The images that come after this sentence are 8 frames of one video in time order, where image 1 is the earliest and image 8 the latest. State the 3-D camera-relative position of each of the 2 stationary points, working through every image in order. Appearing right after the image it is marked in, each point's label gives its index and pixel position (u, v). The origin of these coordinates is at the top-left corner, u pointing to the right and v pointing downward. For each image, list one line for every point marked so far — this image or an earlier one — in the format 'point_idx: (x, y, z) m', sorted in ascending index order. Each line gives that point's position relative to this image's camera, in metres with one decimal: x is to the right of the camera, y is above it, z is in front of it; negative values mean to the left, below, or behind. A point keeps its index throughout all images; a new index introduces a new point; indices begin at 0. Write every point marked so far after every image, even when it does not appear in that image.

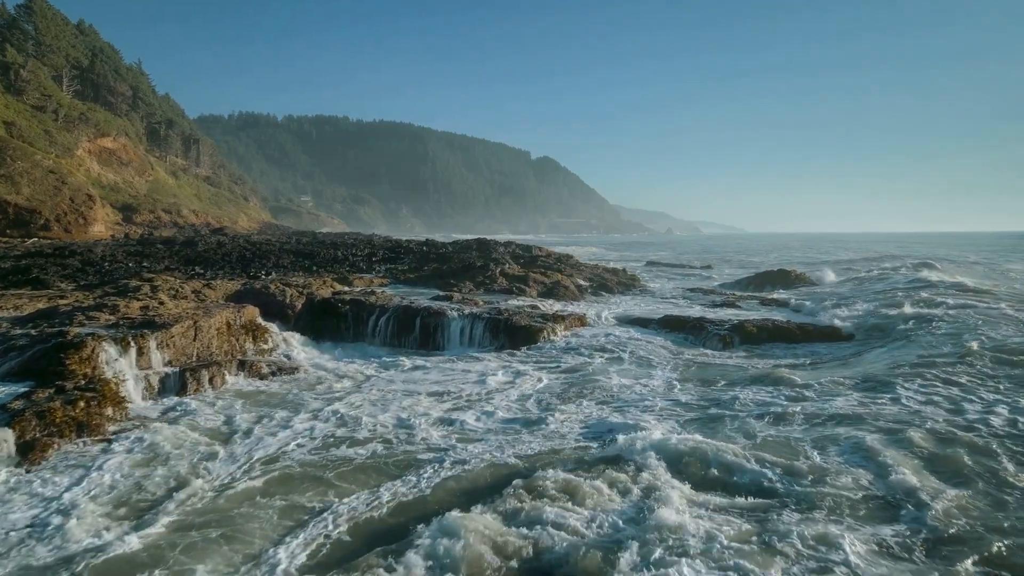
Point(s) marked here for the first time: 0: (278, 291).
0: (-7.2, -0.1, +15.8) m
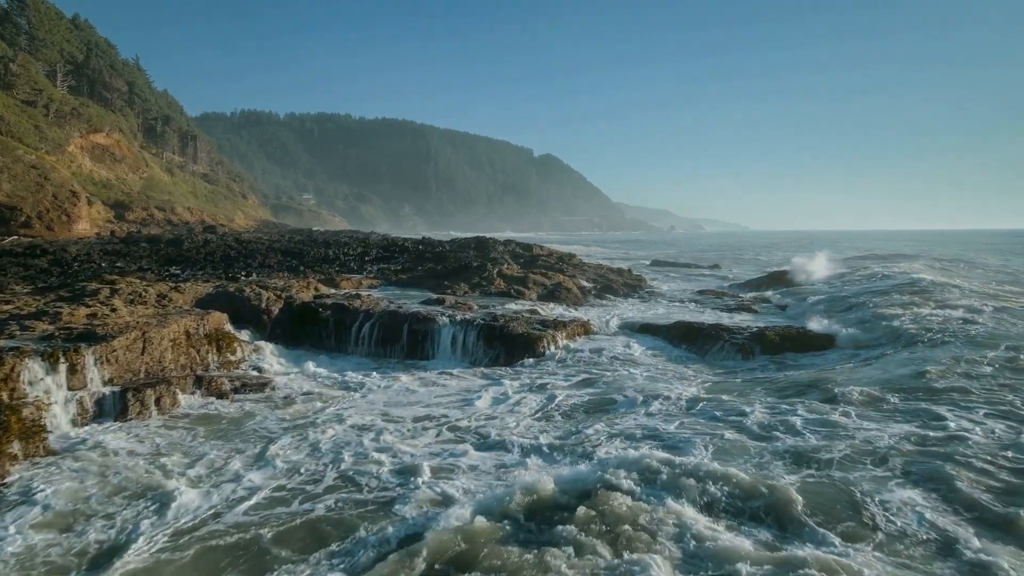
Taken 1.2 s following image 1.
0: (-7.3, -0.2, +14.4) m
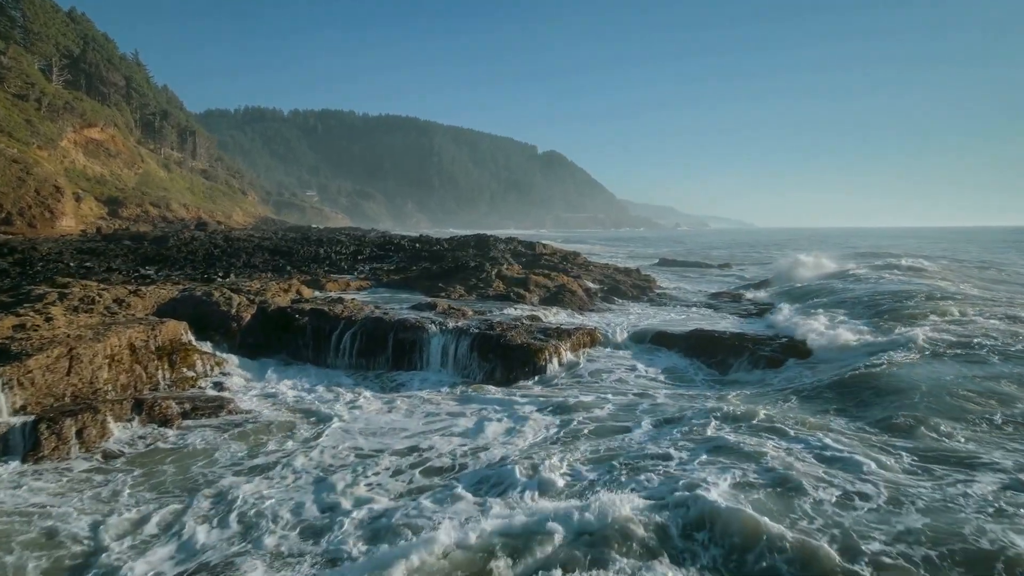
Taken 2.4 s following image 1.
0: (-7.4, -0.3, +13.0) m
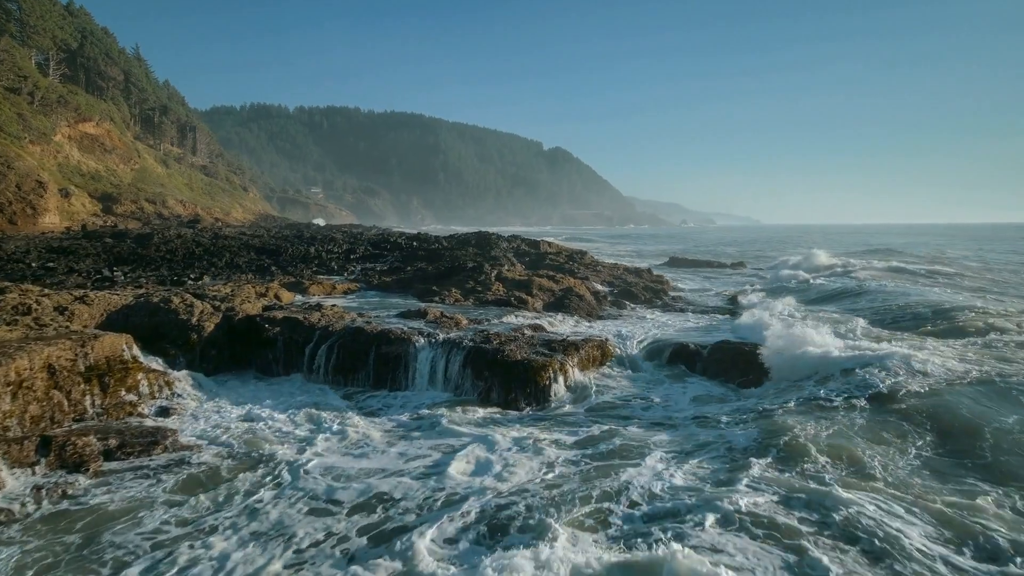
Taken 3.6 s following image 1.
0: (-7.4, -0.4, +11.4) m
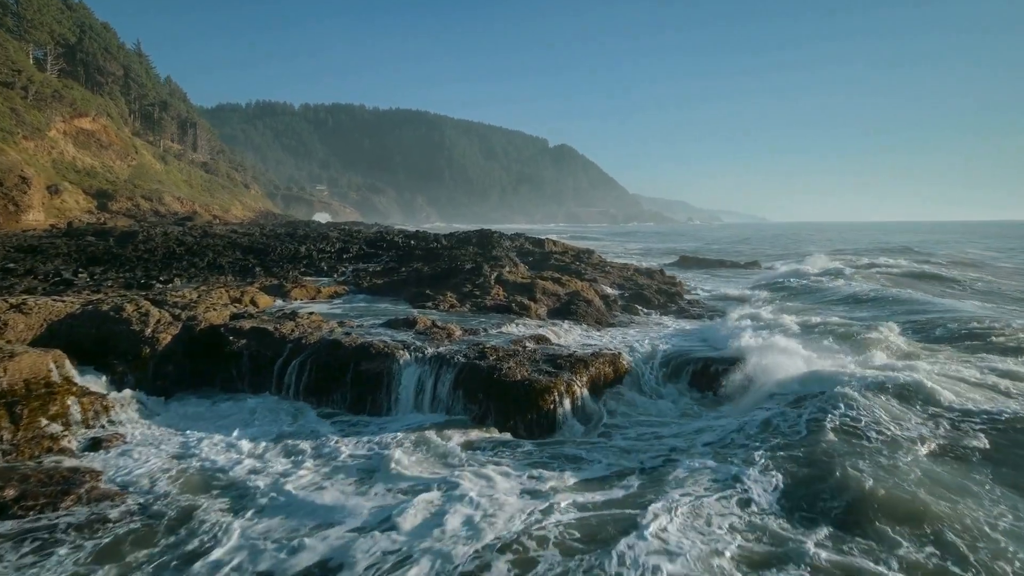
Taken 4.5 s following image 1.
0: (-7.4, -0.5, +10.0) m
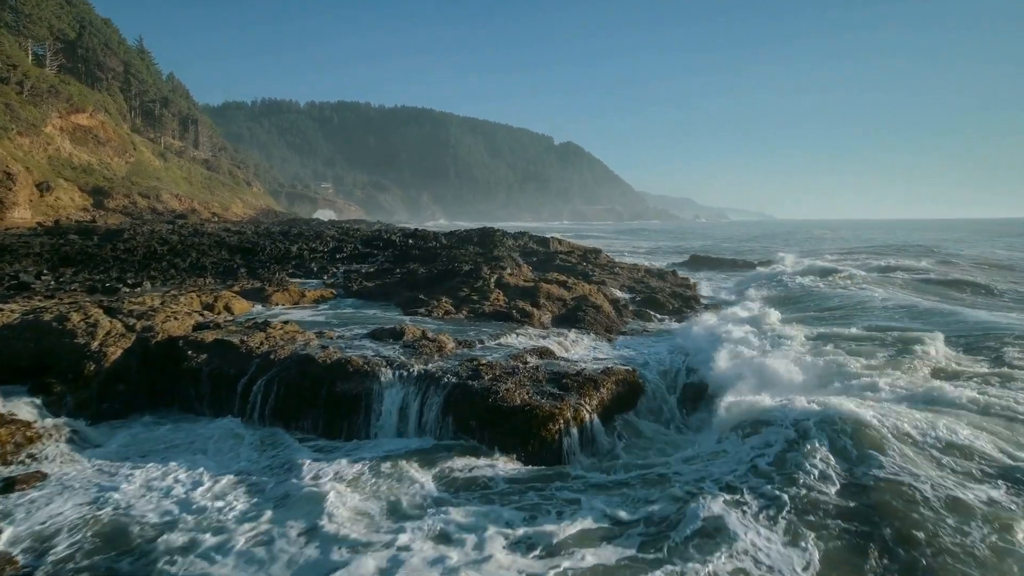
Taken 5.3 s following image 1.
0: (-7.4, -0.7, +8.8) m
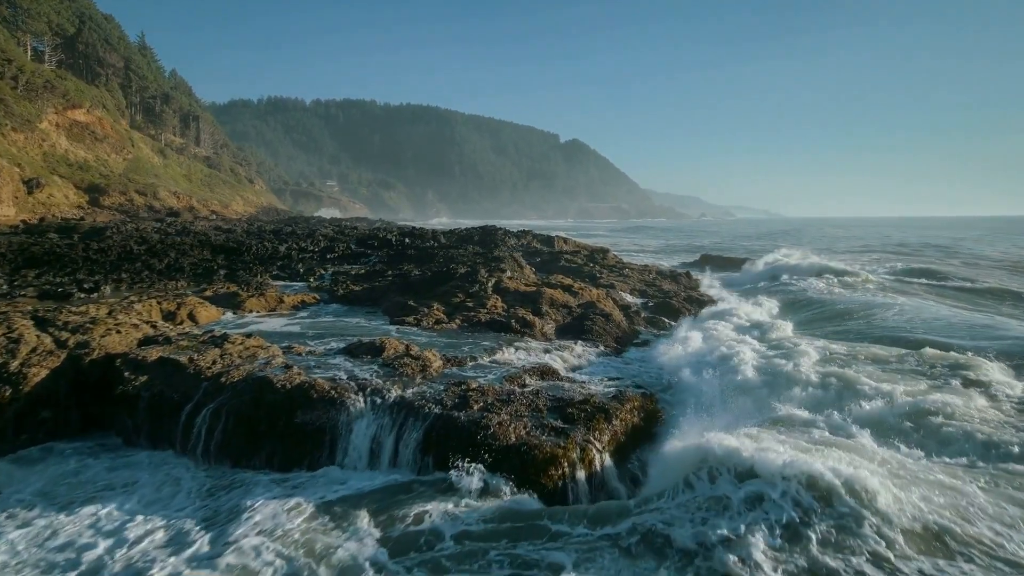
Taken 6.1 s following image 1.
0: (-7.5, -0.8, +7.4) m
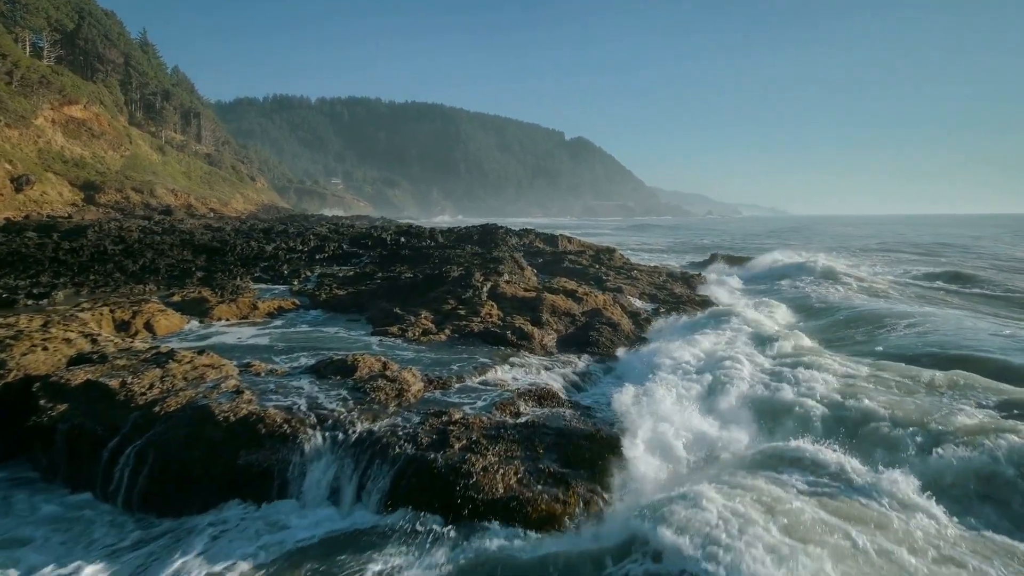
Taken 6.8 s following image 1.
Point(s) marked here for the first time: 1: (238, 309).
0: (-7.6, -0.9, +6.3) m
1: (-6.1, -0.4, +11.4) m
